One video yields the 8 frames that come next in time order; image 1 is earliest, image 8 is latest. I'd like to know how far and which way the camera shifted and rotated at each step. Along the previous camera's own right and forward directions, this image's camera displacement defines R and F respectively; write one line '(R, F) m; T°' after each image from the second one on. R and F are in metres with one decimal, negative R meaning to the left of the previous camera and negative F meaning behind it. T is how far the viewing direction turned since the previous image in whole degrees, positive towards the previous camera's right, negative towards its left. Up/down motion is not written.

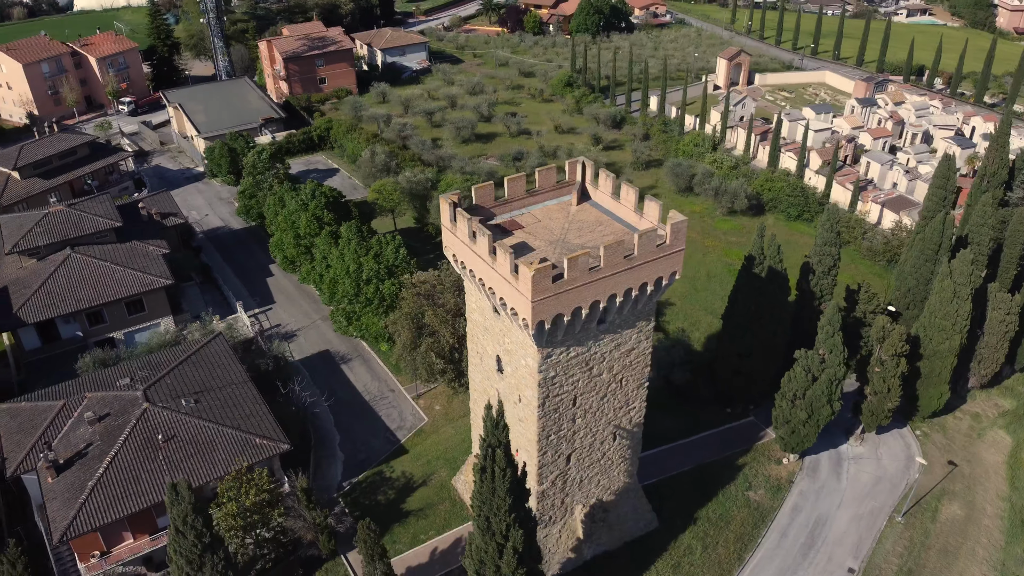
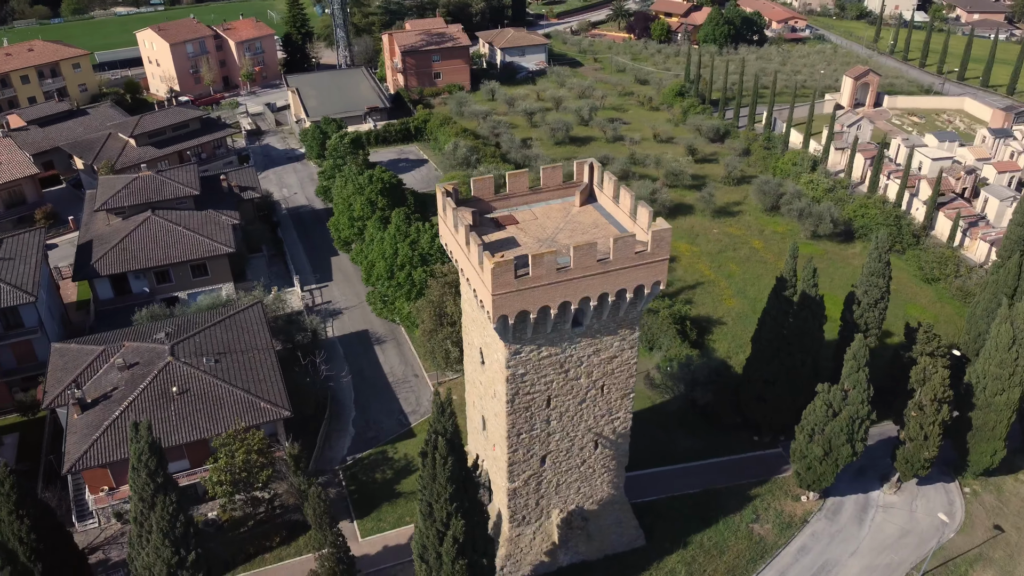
(+4.7, +0.4) m; -9°
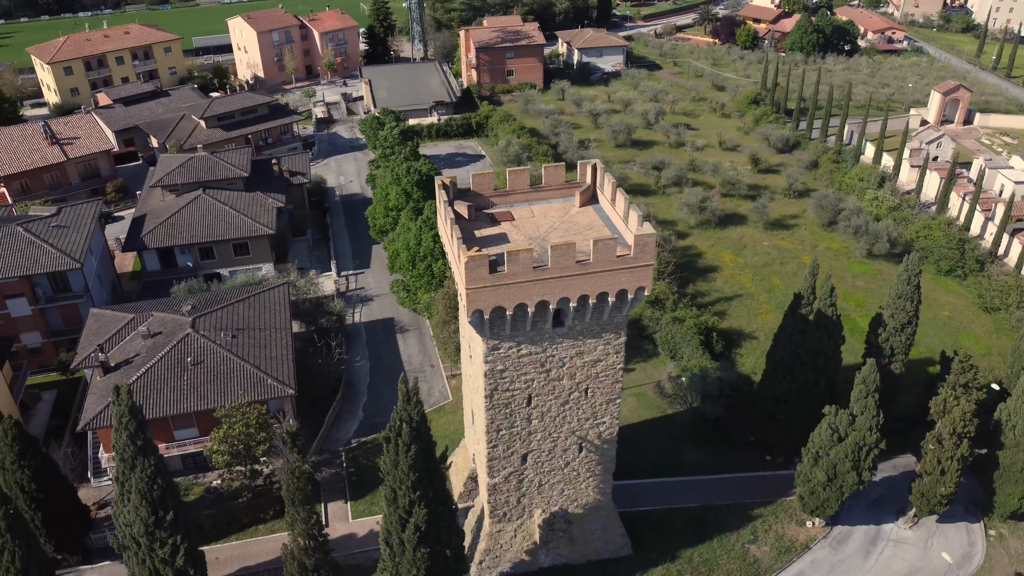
(+3.1, +0.1) m; -6°
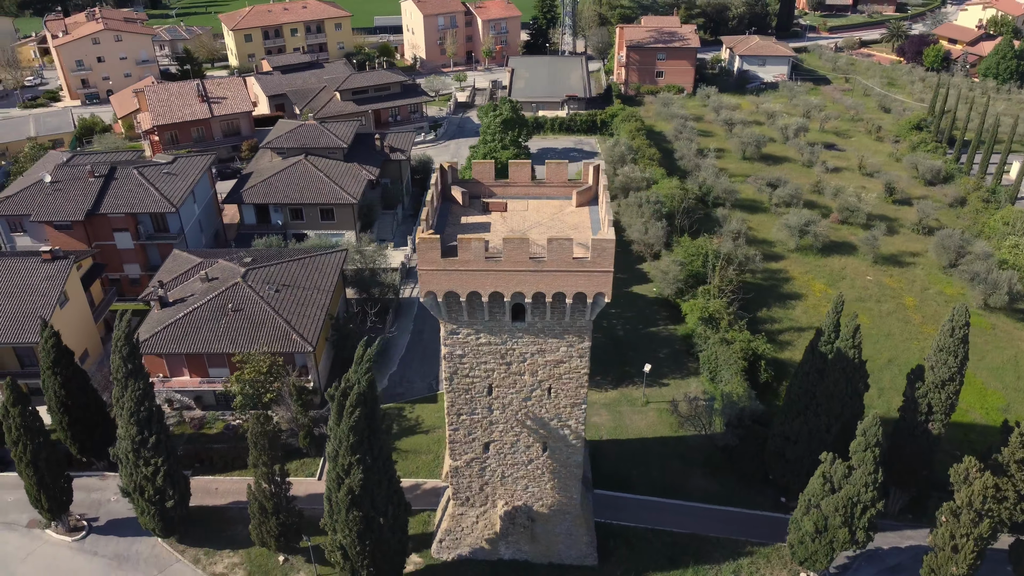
(+6.3, +0.5) m; -12°
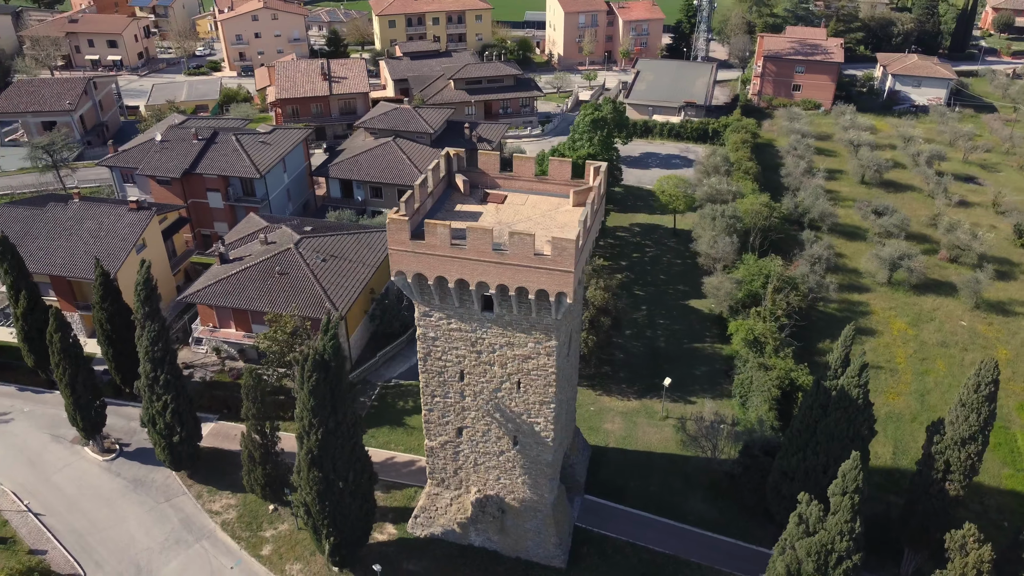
(+5.5, +0.2) m; -11°
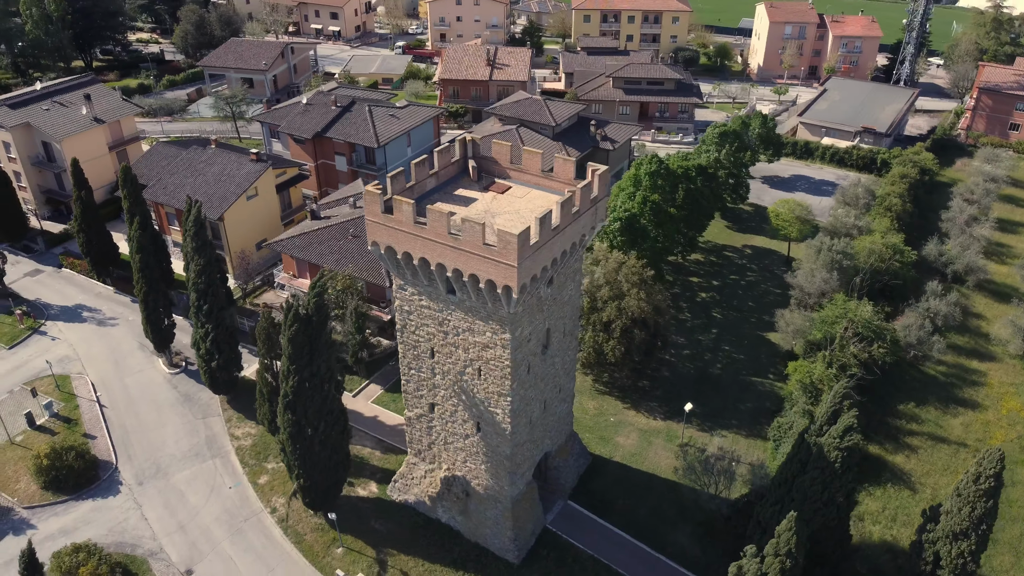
(+7.6, +0.8) m; -15°
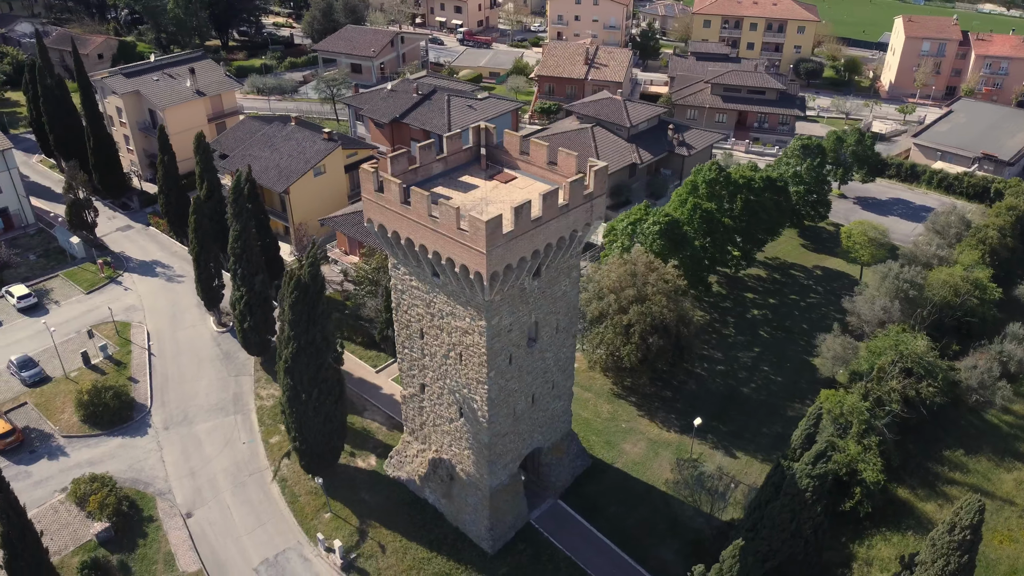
(+4.6, +0.4) m; -9°
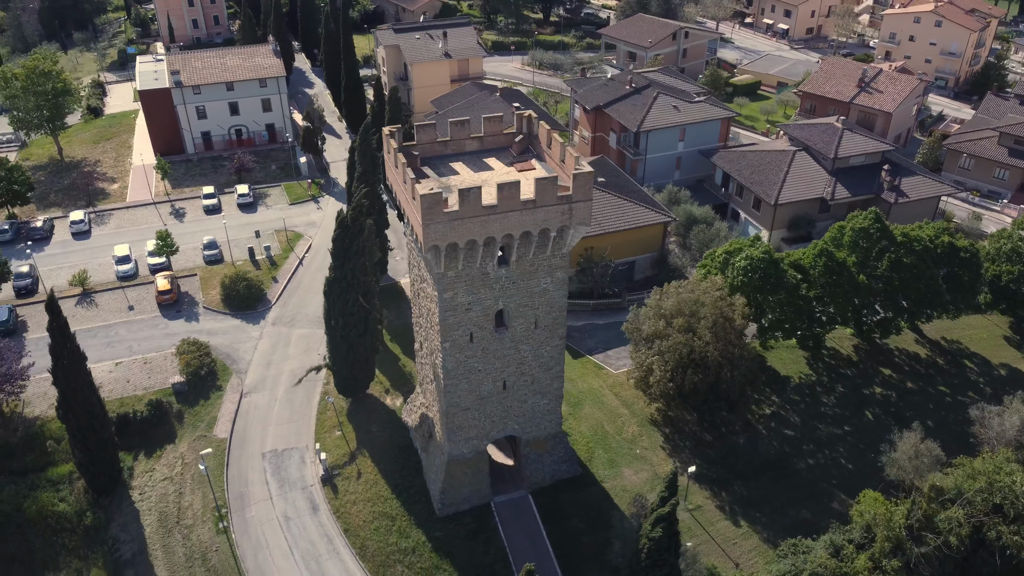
(+11.8, +2.0) m; -24°
